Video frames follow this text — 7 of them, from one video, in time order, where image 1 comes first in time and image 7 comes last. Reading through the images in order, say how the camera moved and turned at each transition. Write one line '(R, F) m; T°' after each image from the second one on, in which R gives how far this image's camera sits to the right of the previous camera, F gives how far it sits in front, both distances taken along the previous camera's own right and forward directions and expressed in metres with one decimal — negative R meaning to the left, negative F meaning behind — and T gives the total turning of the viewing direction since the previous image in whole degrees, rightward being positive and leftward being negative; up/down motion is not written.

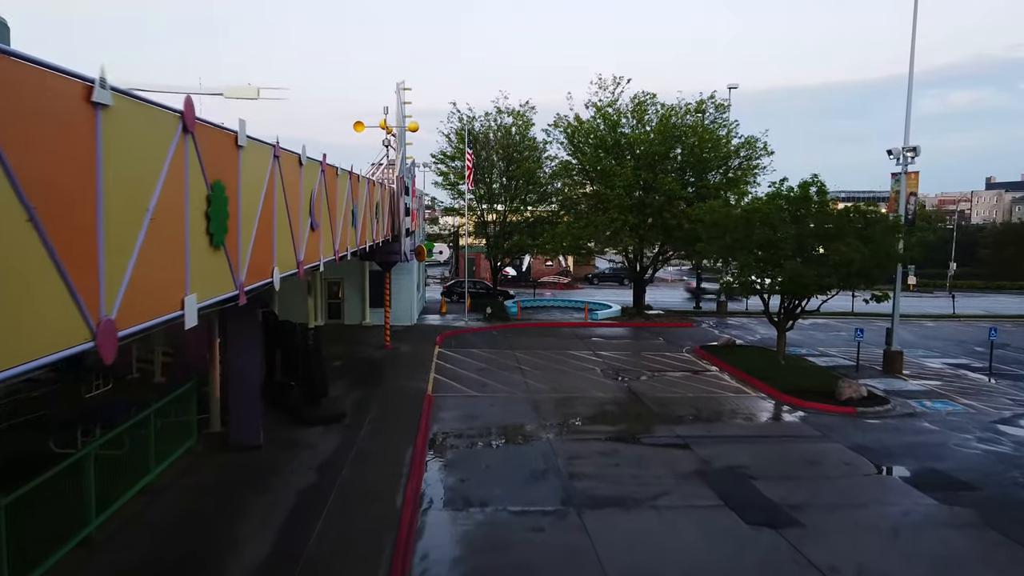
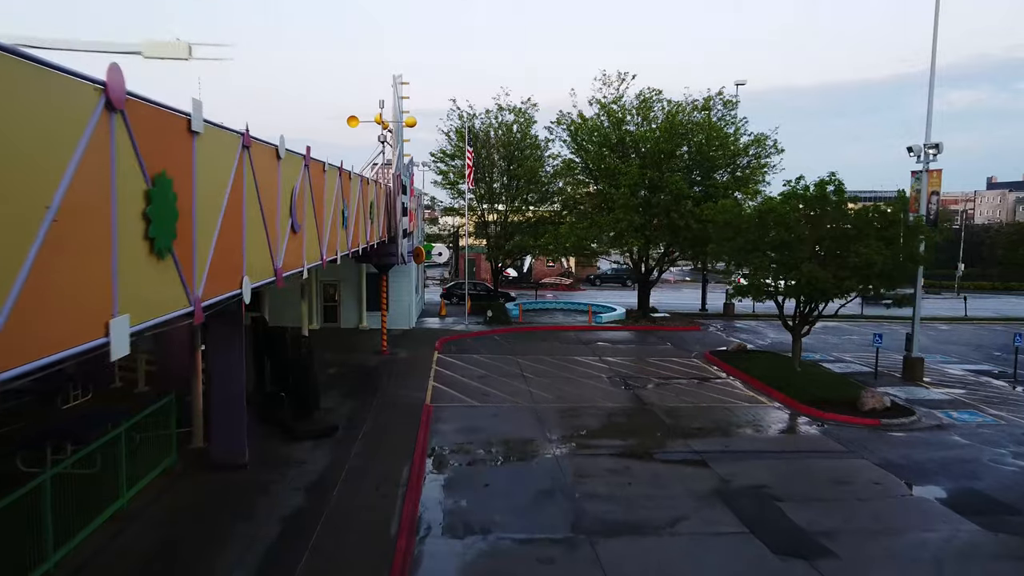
(-0.1, +0.8) m; 0°
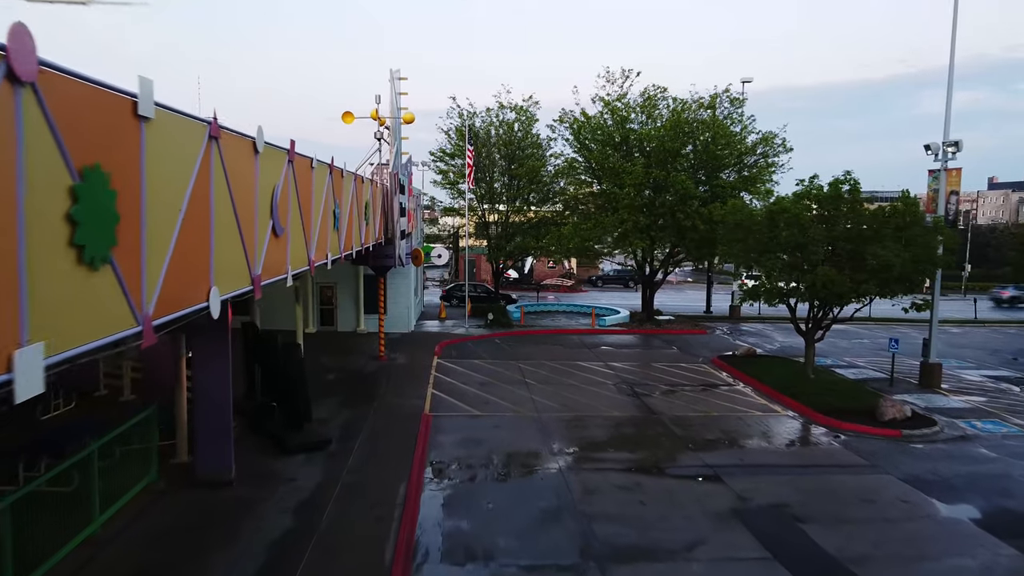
(0.0, +0.7) m; 0°
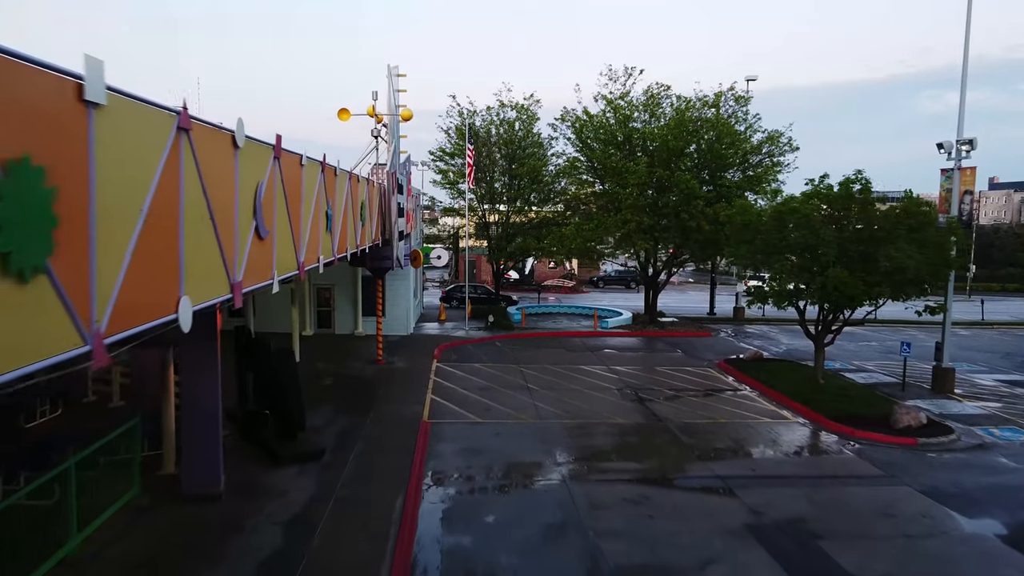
(0.0, +0.5) m; 0°
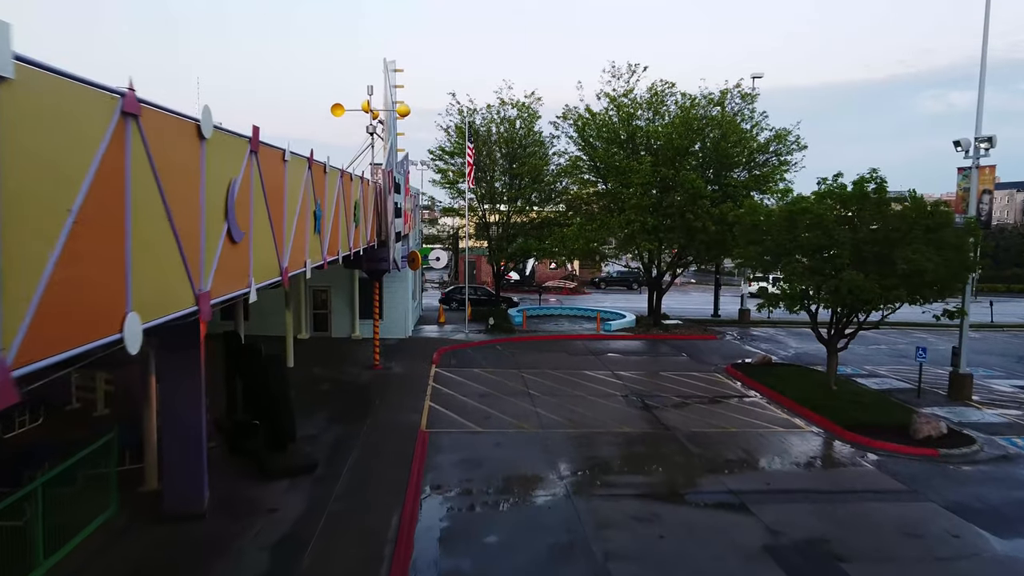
(0.0, +0.6) m; 0°
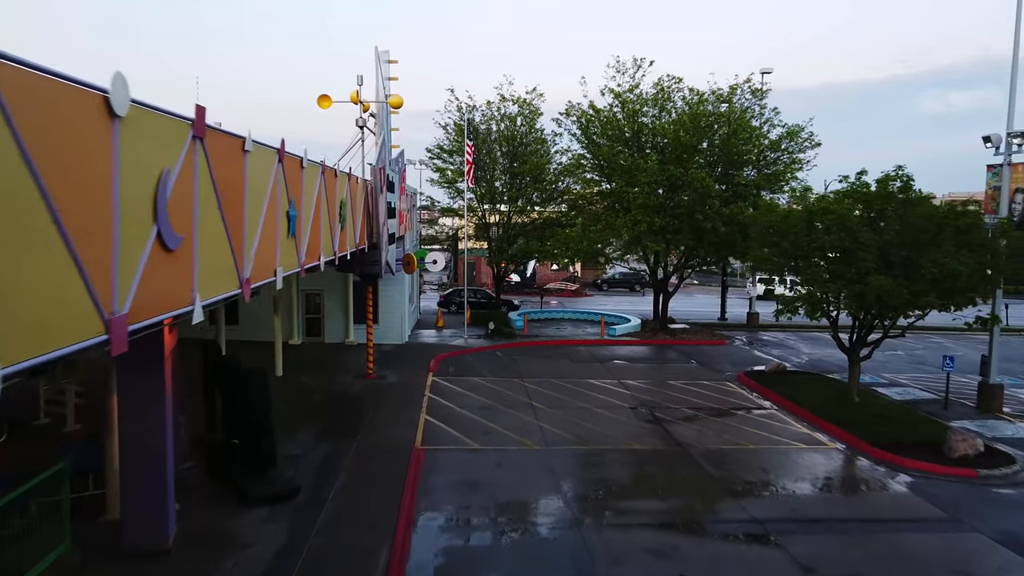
(0.0, +1.0) m; 0°
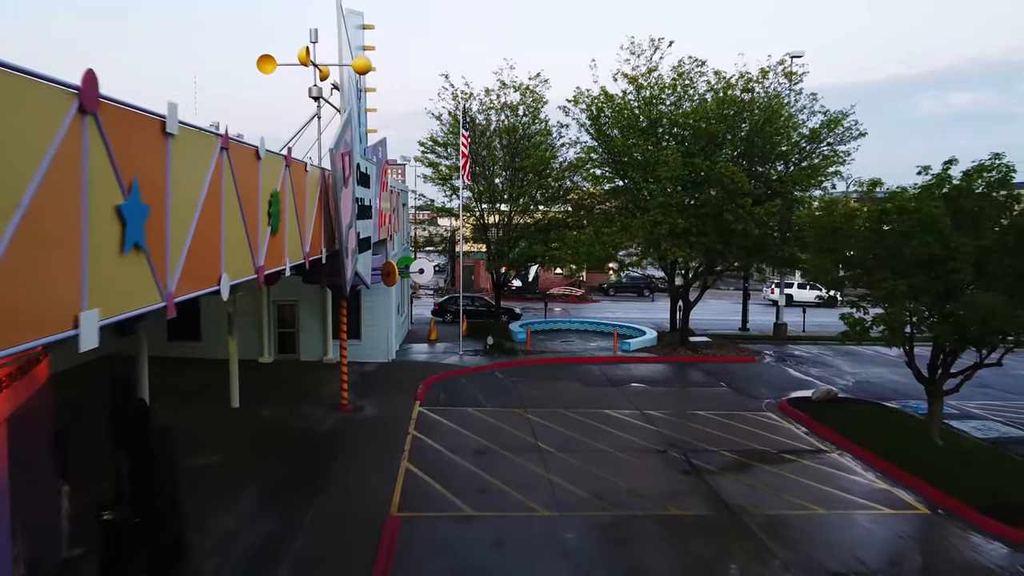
(0.0, +2.9) m; 0°
